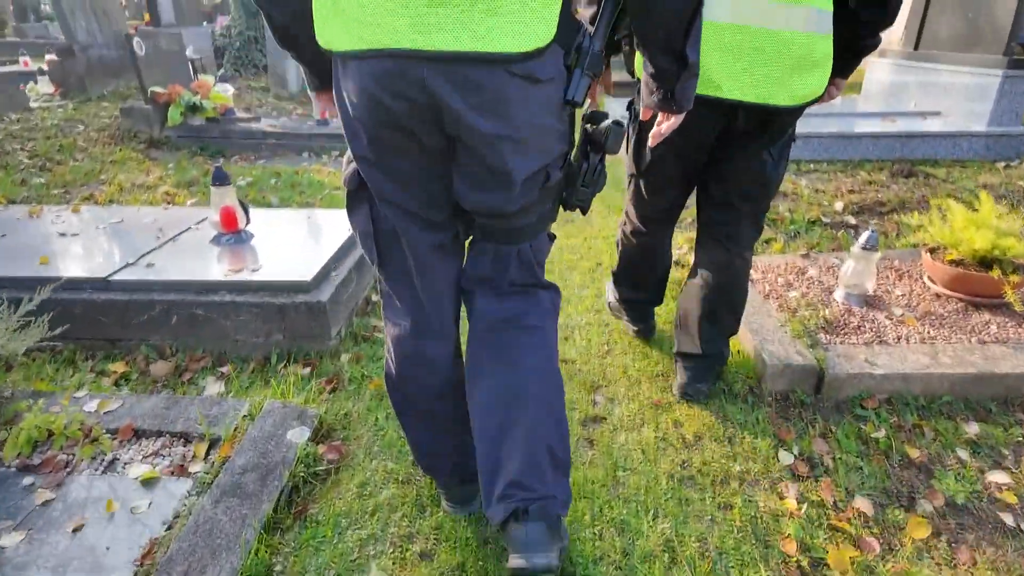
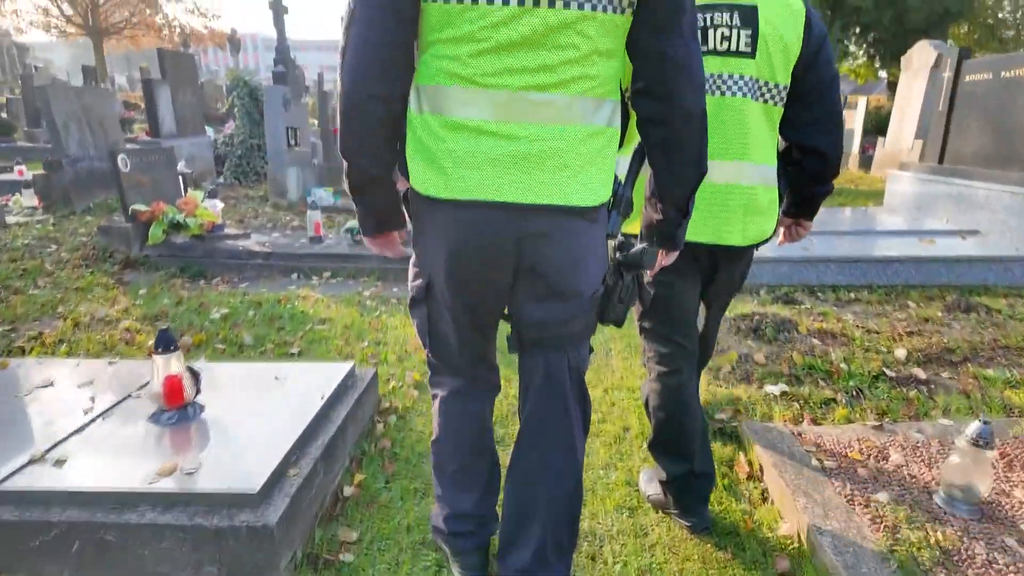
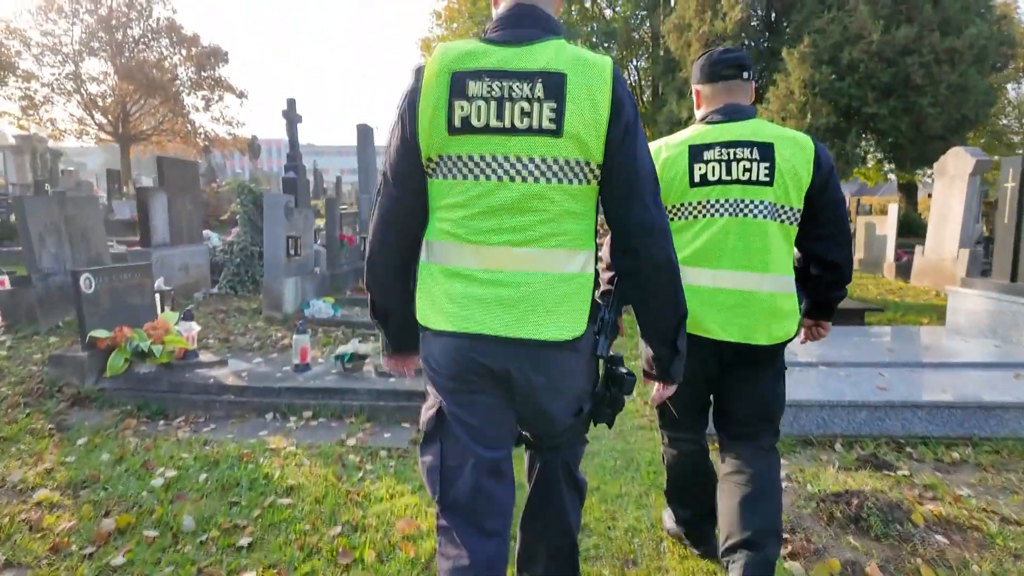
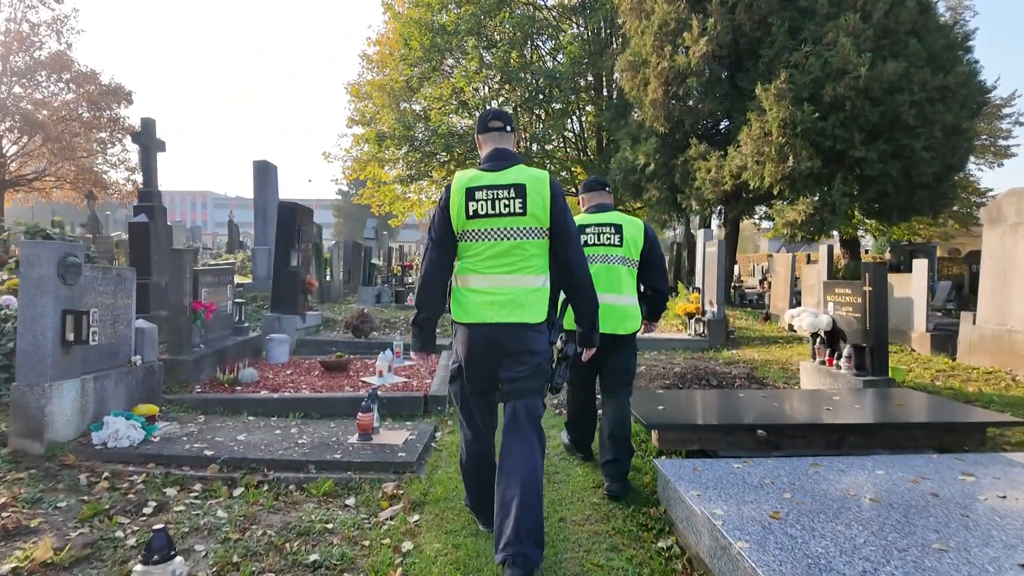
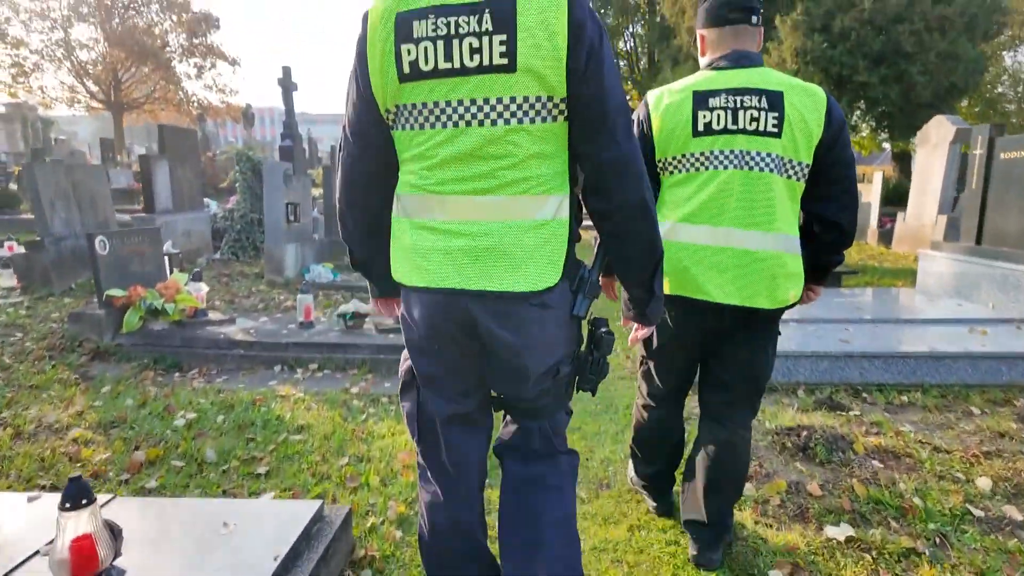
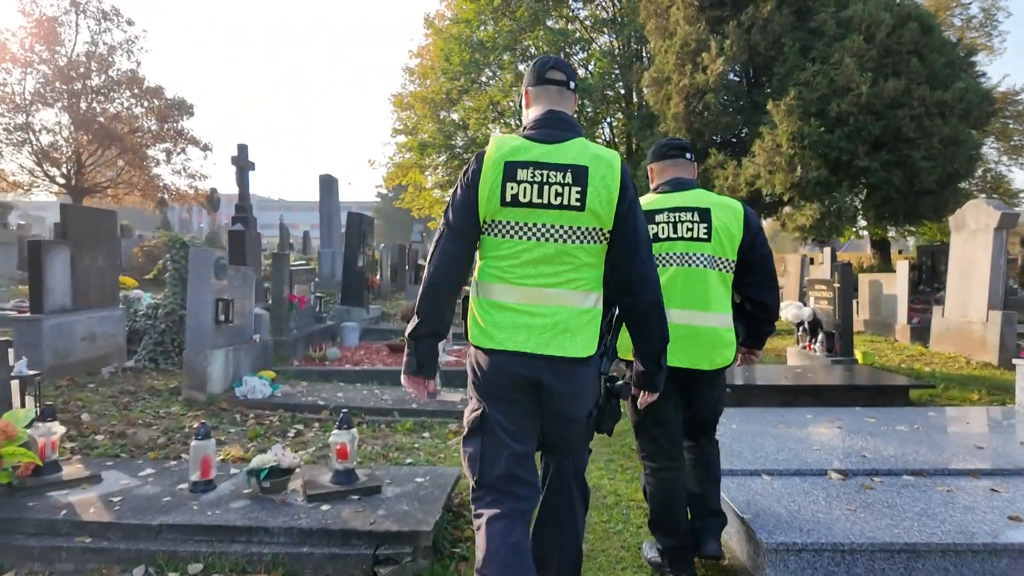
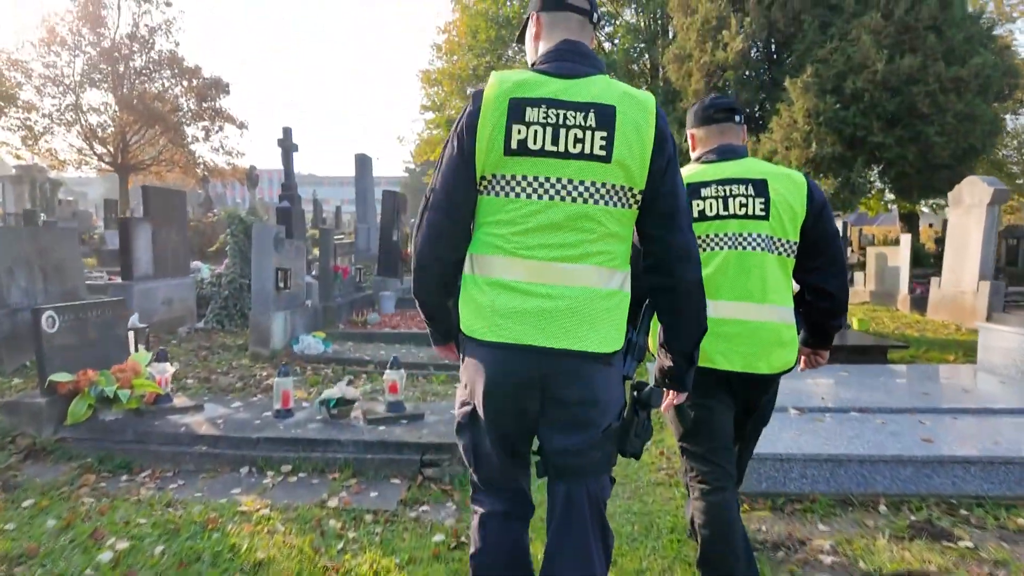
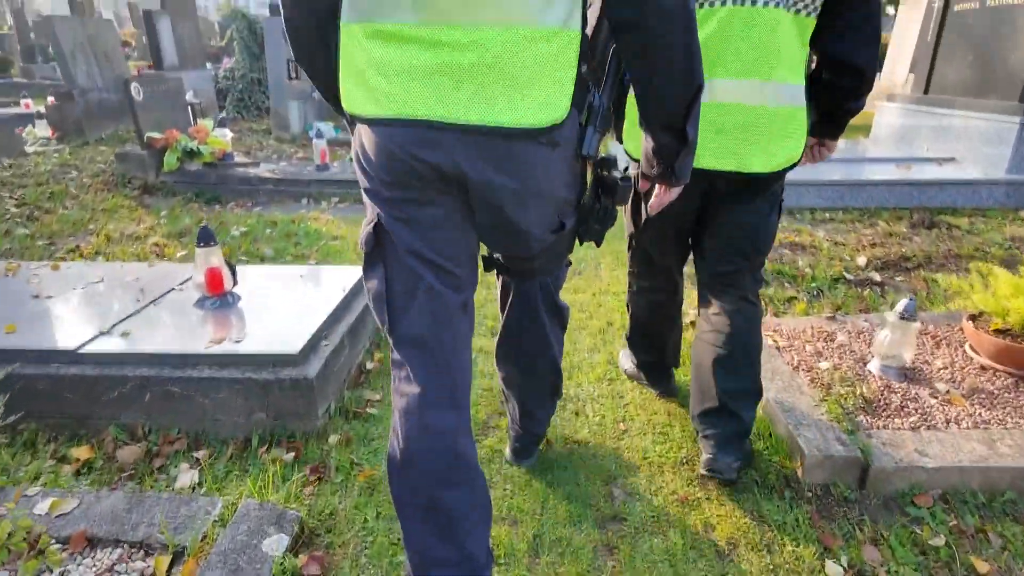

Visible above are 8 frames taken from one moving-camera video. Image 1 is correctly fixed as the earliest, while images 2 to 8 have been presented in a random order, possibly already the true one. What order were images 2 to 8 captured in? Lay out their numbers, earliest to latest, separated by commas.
8, 2, 5, 3, 7, 6, 4
